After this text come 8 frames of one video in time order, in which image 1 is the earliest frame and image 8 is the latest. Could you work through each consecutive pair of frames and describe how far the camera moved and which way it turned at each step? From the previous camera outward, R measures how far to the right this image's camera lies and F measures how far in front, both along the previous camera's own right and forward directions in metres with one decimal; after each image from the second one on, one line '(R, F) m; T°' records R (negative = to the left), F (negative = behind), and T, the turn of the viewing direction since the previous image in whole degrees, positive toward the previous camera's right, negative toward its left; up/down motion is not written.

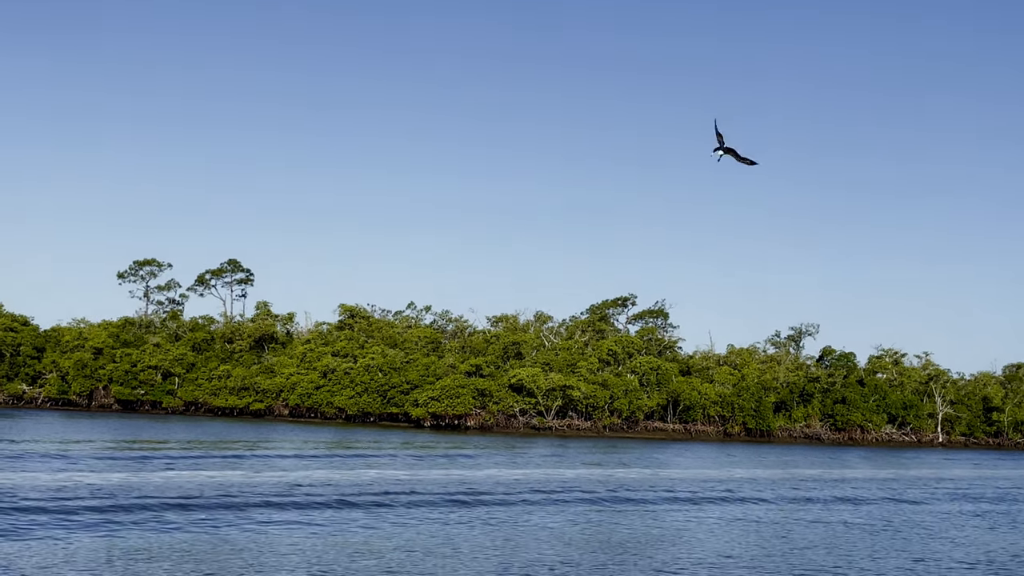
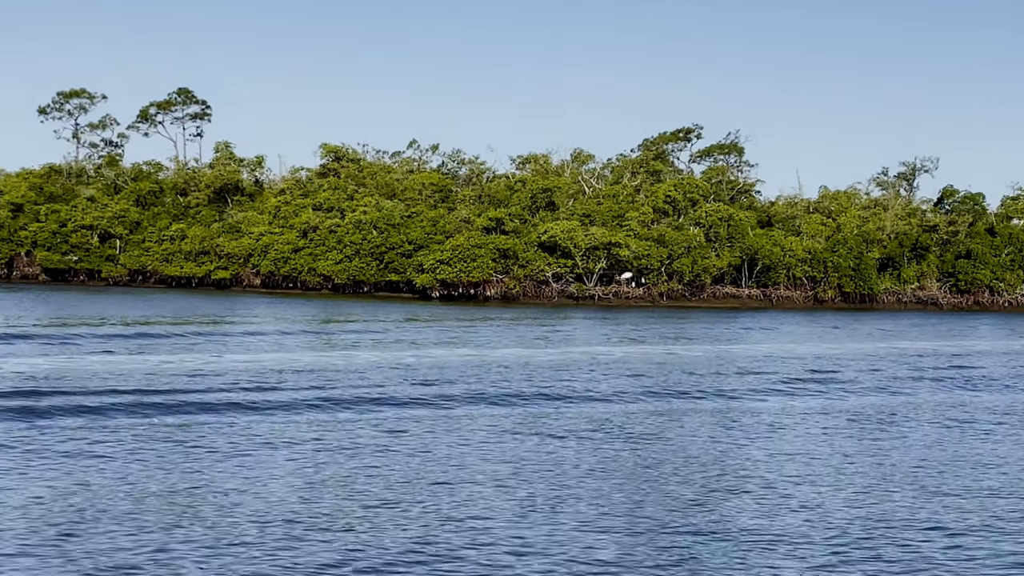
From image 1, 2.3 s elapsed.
(+1.5, +14.6) m; -3°
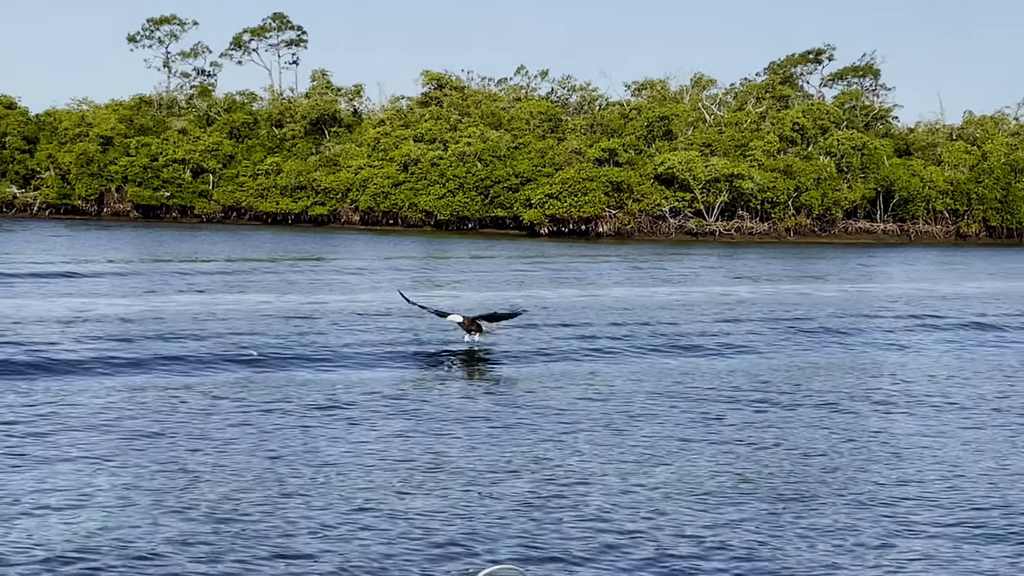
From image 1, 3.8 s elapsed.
(+0.4, +3.4) m; -5°
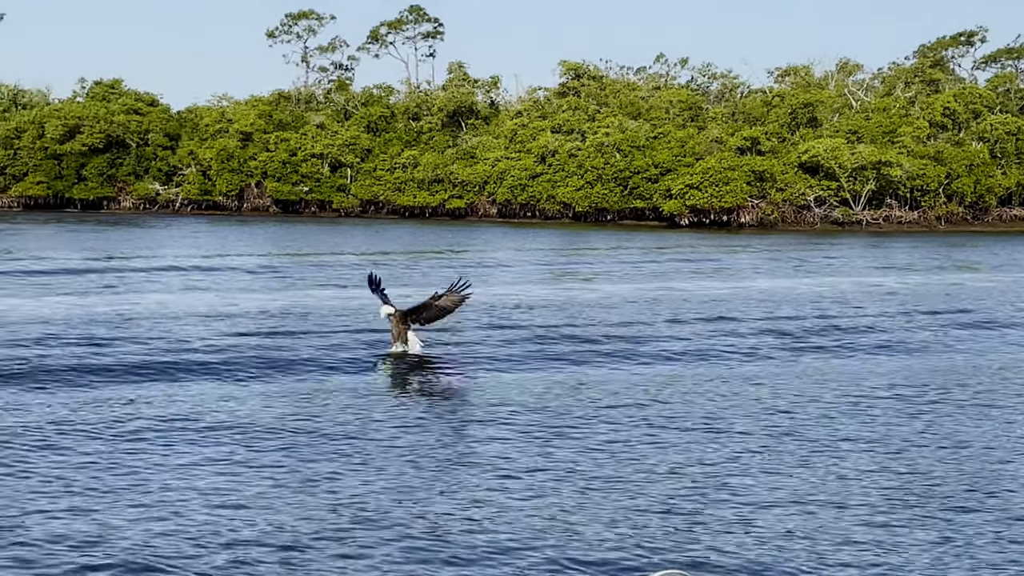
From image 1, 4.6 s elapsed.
(0.0, +0.7) m; -5°
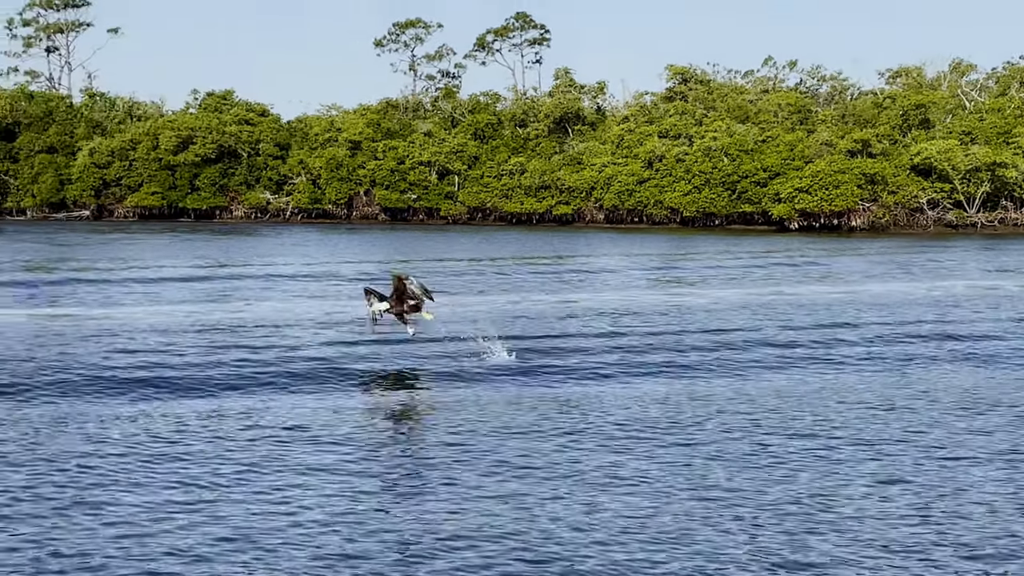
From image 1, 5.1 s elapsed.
(0.0, 0.0) m; -4°
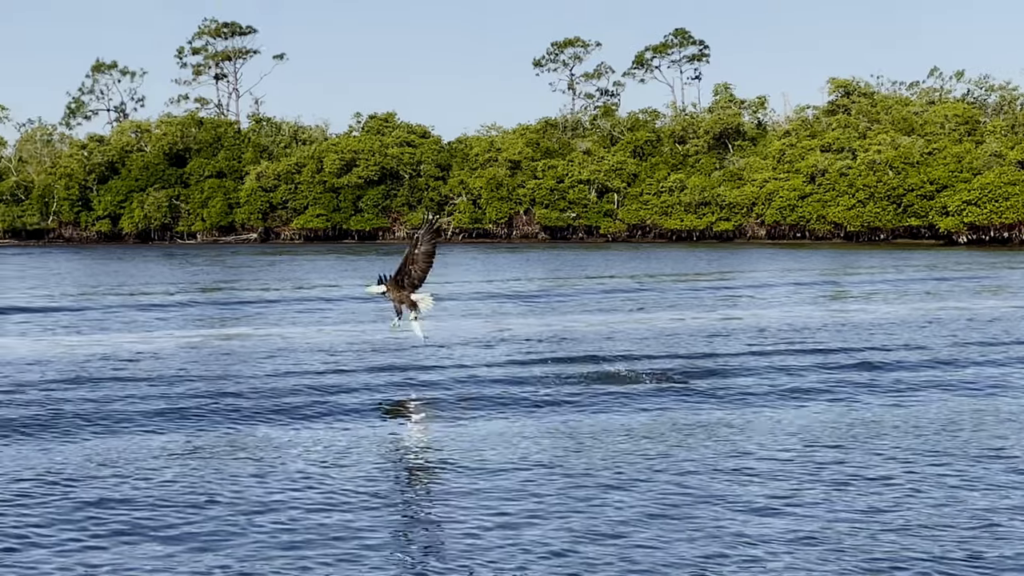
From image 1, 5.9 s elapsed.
(0.0, 0.0) m; -6°
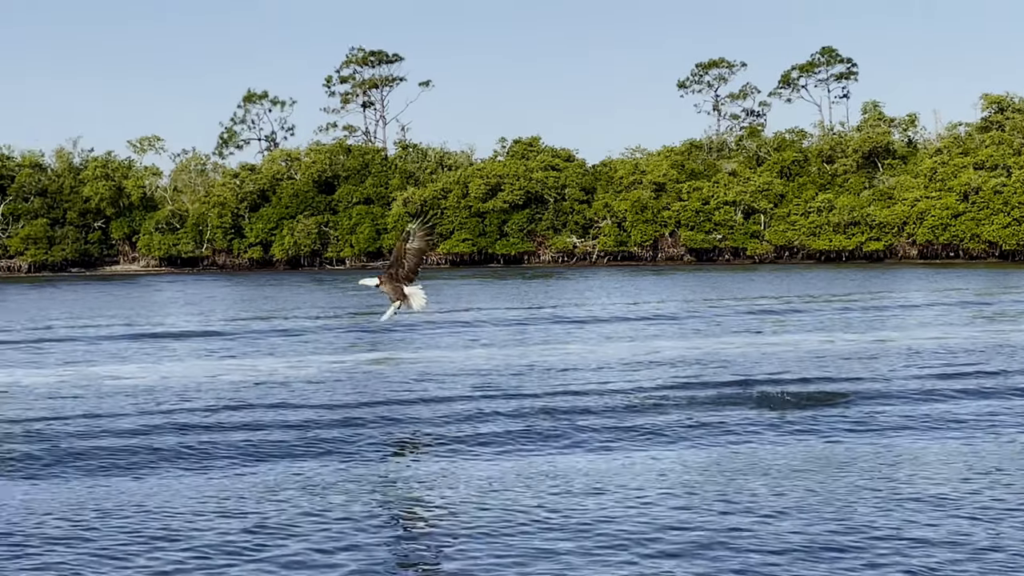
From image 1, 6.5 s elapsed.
(0.0, 0.0) m; -5°
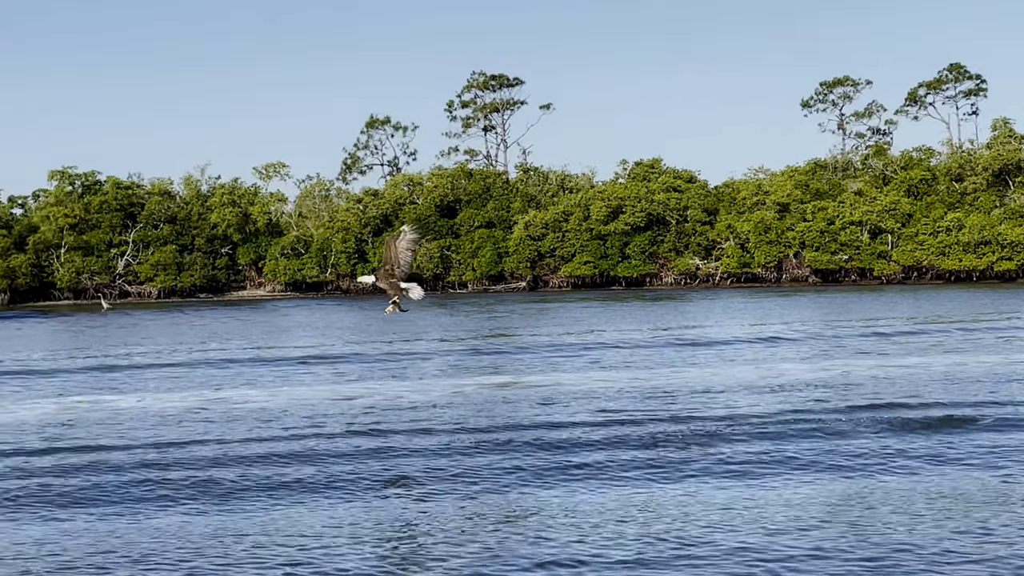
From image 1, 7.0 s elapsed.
(0.0, +0.1) m; -5°
